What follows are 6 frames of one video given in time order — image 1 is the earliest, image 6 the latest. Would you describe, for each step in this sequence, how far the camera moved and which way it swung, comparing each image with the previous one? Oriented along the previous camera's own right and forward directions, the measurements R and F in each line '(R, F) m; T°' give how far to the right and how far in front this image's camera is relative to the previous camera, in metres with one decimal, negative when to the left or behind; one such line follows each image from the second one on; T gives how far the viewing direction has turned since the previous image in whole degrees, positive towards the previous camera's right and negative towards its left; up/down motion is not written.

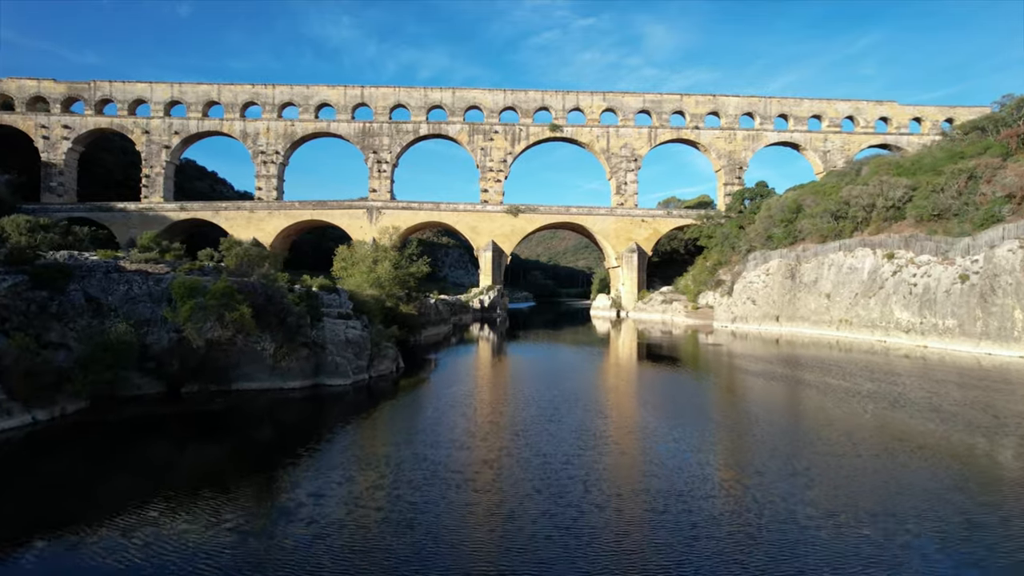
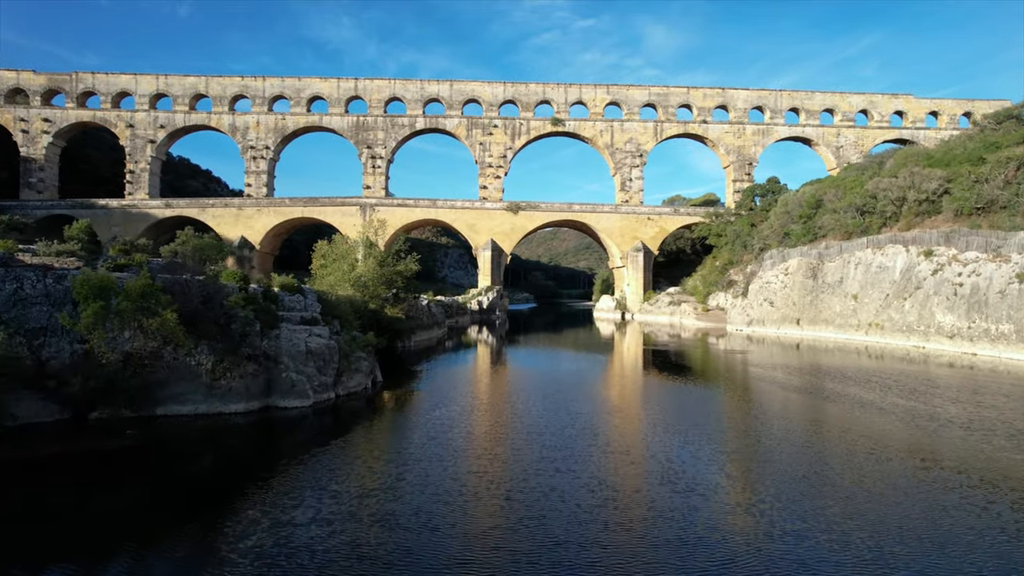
(0.0, +1.9) m; 0°
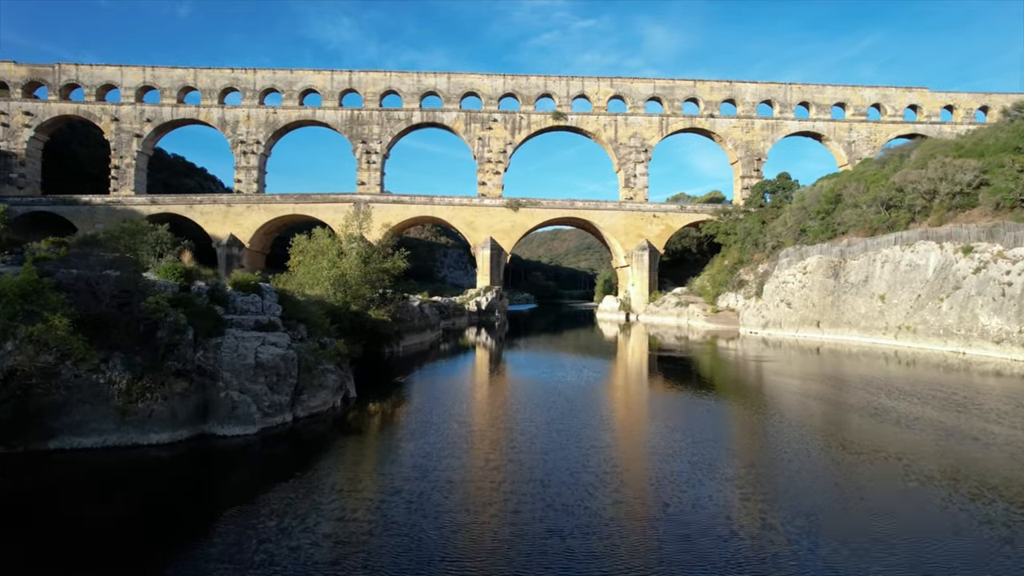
(0.0, +1.6) m; 0°
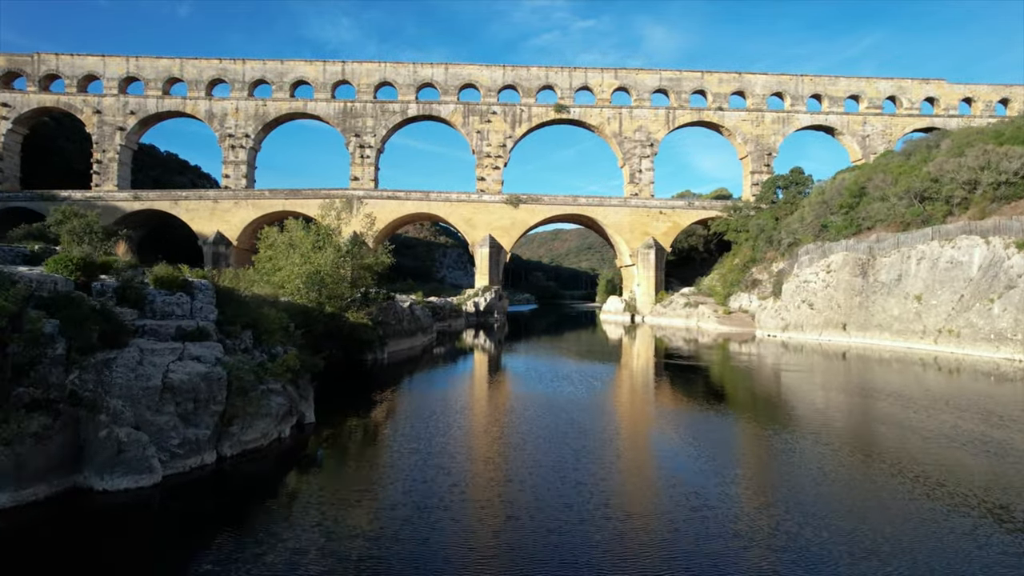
(0.0, +1.8) m; 0°
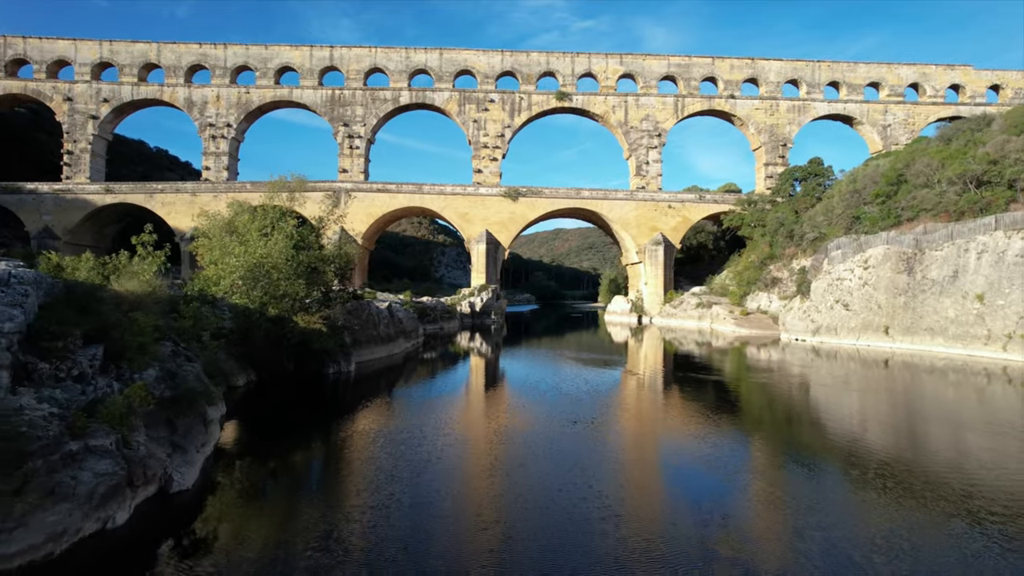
(+0.1, +2.5) m; 0°
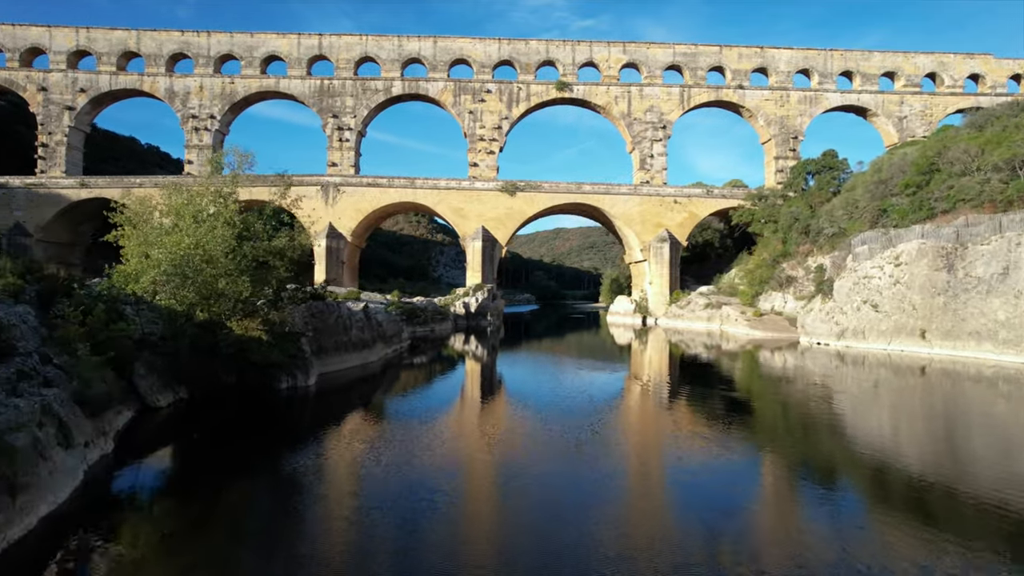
(+0.2, +1.8) m; 0°
